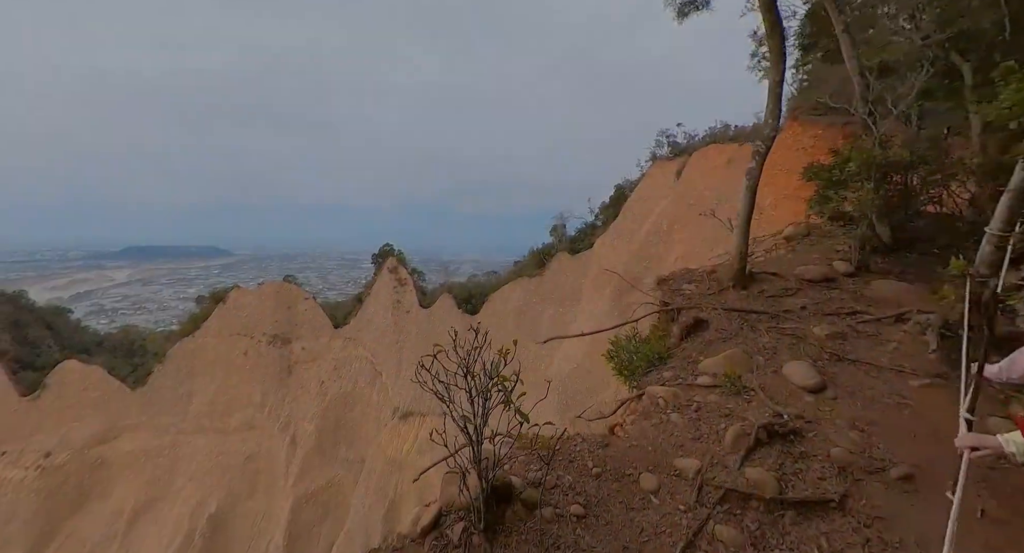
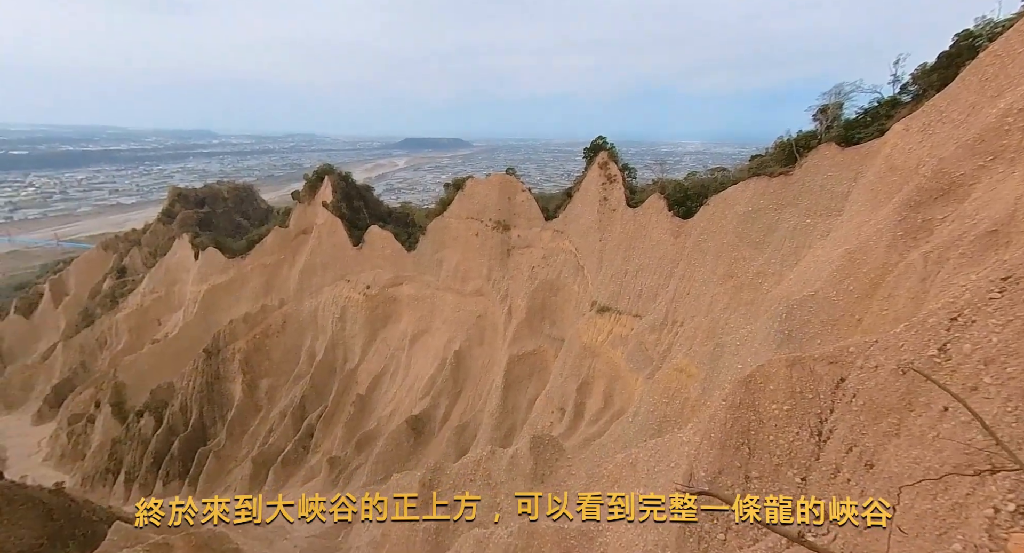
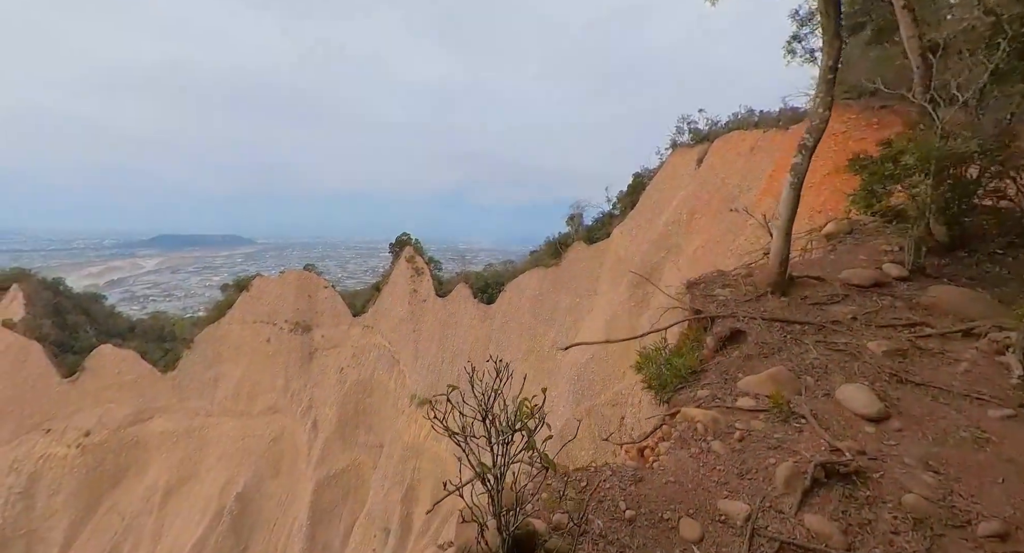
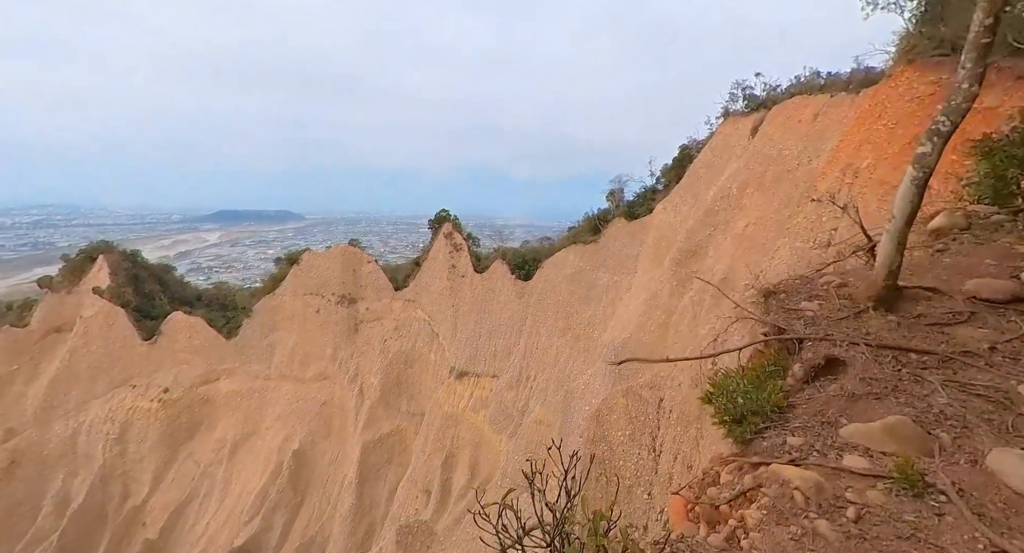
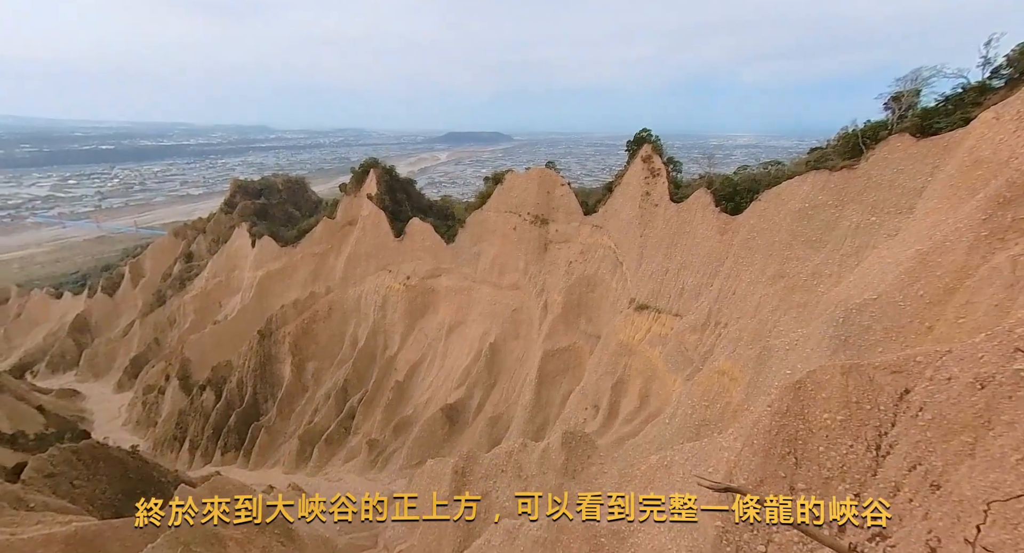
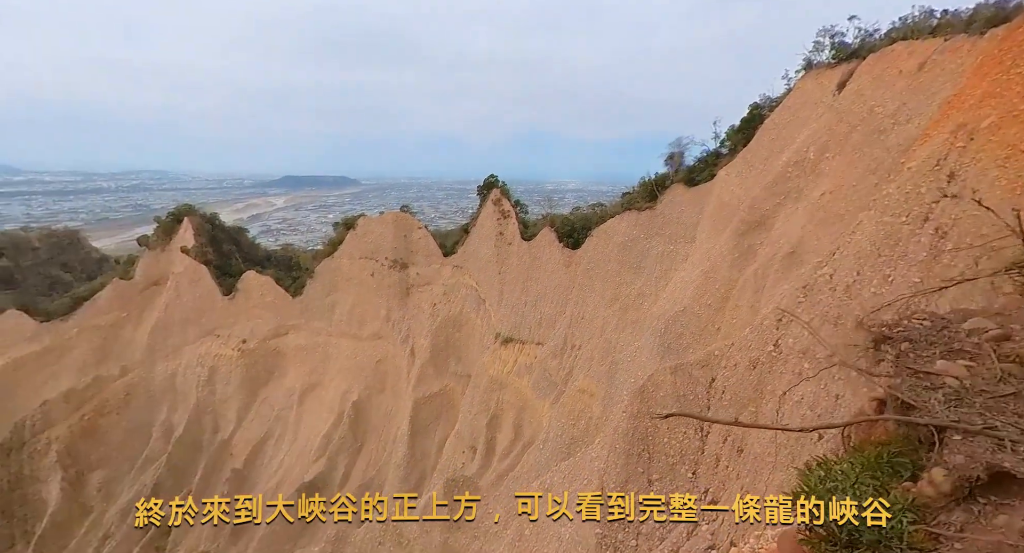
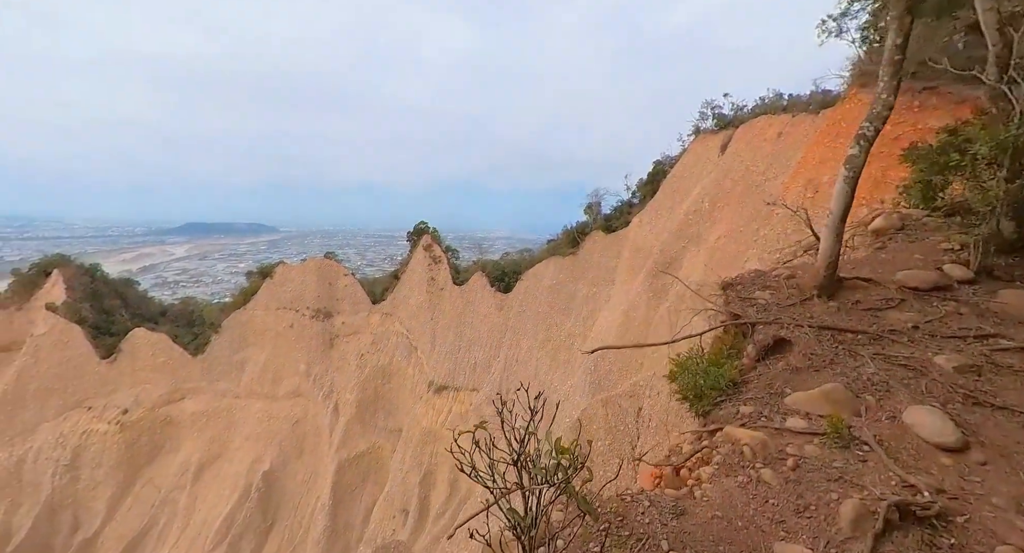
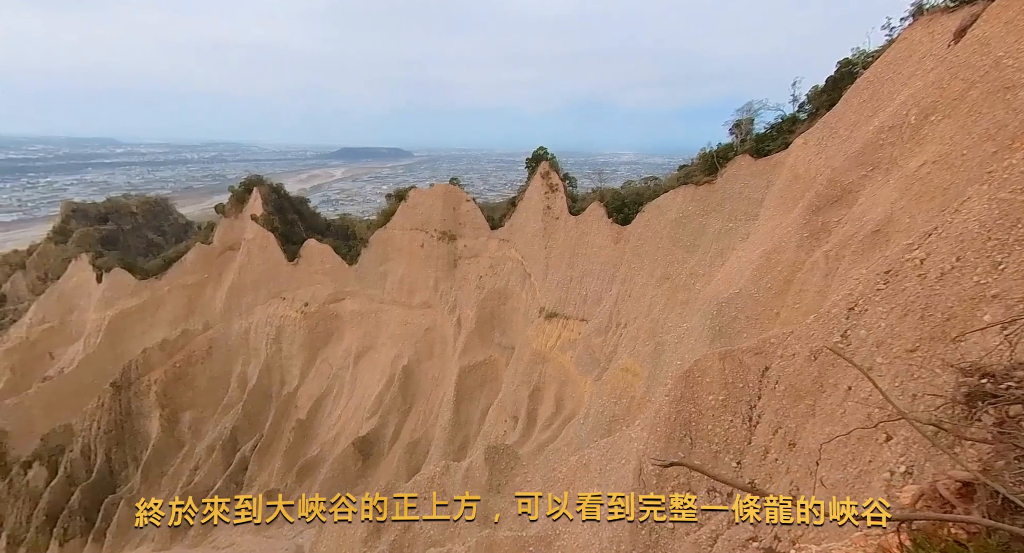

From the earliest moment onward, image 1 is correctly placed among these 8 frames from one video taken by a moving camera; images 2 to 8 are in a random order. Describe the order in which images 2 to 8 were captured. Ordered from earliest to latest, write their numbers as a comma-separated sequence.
3, 7, 4, 6, 8, 2, 5
